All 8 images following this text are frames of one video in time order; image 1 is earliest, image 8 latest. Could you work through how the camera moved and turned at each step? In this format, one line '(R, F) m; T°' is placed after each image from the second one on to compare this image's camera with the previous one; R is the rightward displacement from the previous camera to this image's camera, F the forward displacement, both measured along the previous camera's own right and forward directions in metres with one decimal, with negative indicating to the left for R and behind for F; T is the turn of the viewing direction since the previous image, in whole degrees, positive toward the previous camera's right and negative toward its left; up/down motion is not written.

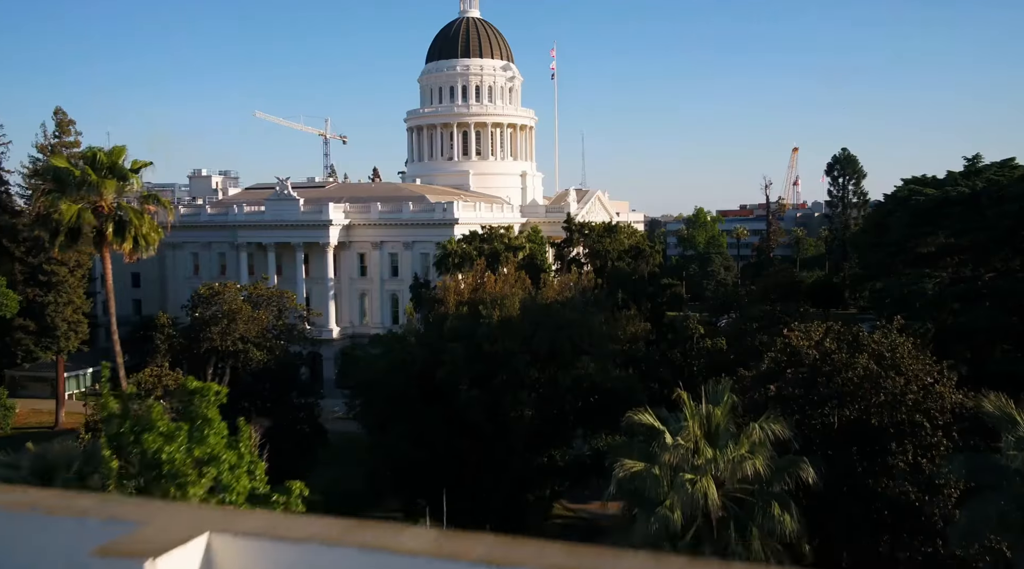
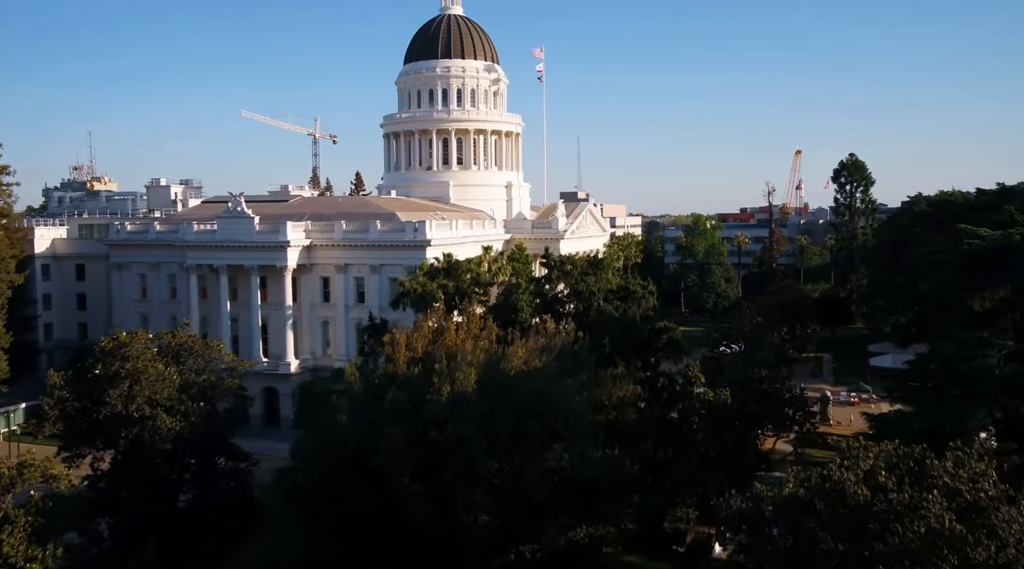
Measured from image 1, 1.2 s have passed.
(+1.2, +6.5) m; 0°
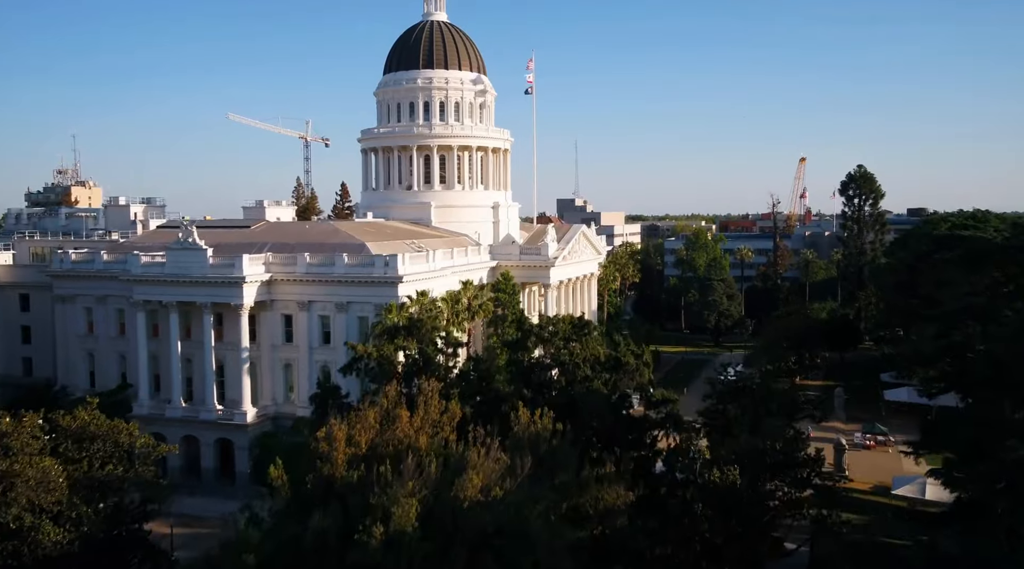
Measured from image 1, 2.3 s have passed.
(+1.0, +5.8) m; 0°
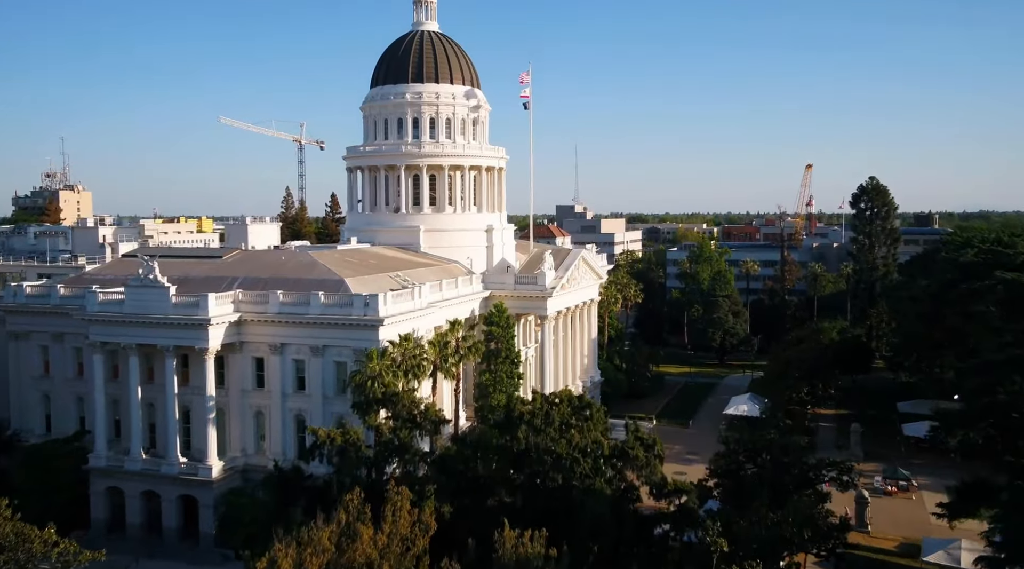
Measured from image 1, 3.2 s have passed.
(+0.3, +4.7) m; 0°
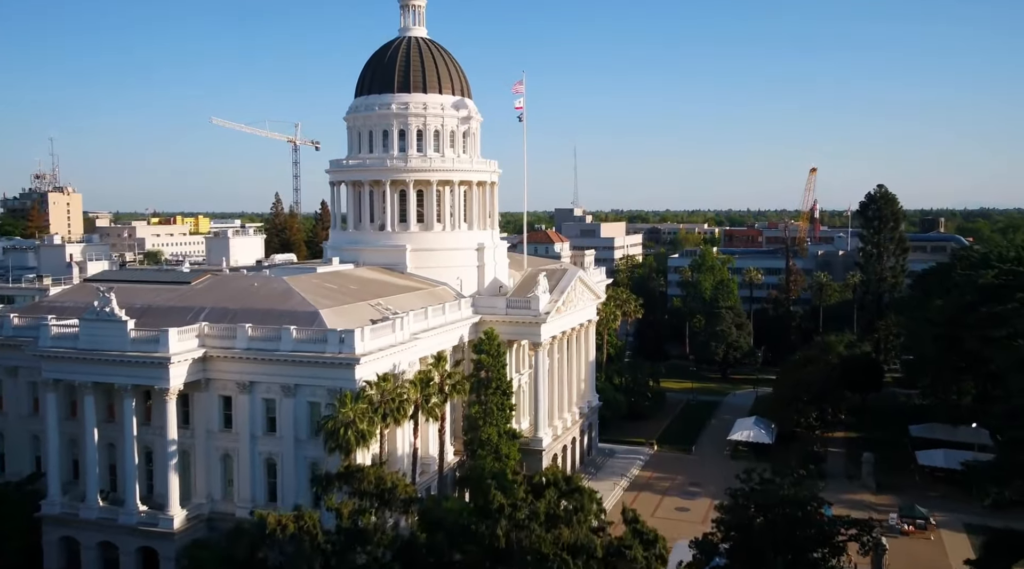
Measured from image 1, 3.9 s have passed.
(+0.5, +3.9) m; 0°
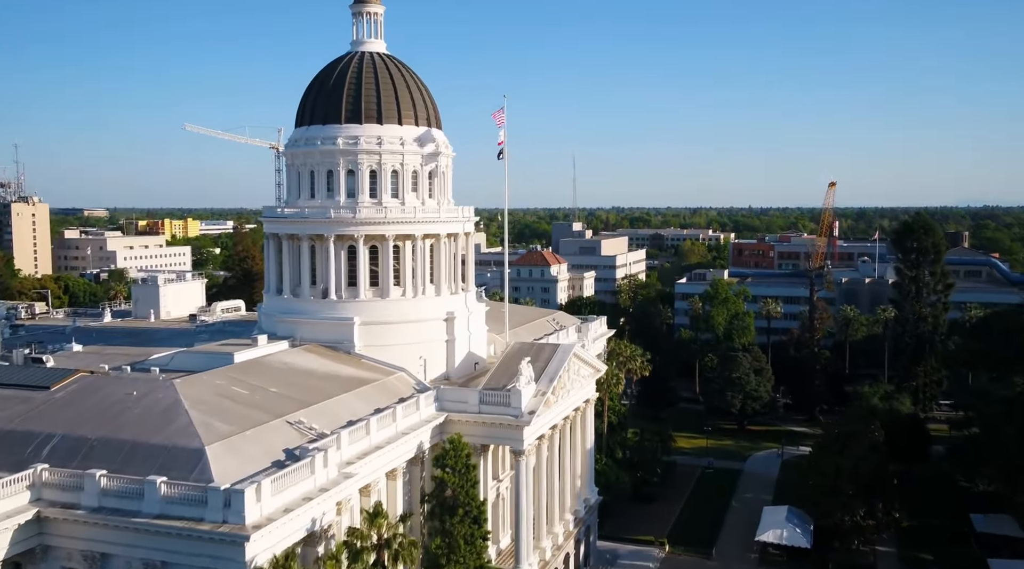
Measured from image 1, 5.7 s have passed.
(+1.2, +13.1) m; 0°
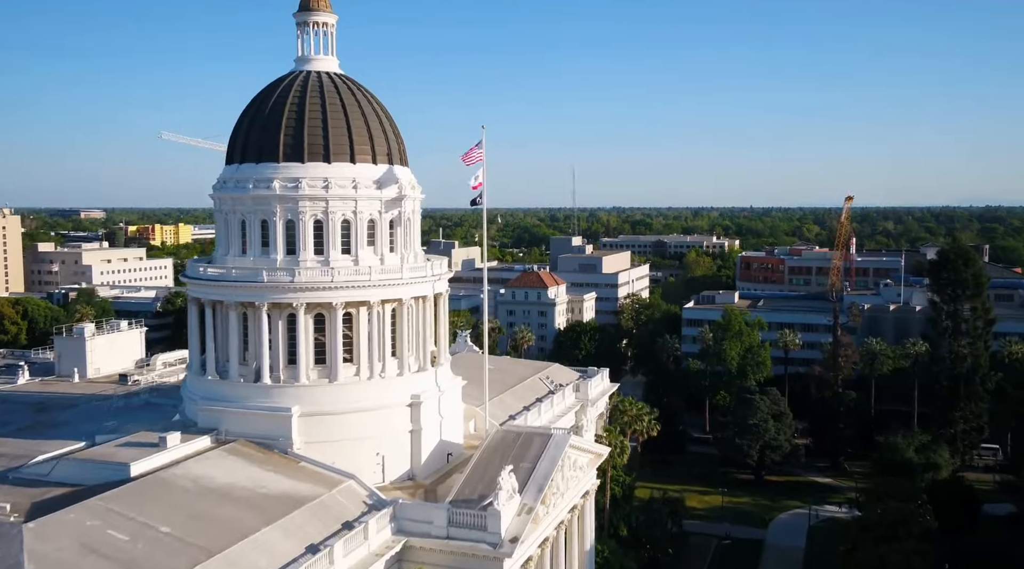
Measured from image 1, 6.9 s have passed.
(+0.9, +10.0) m; 0°
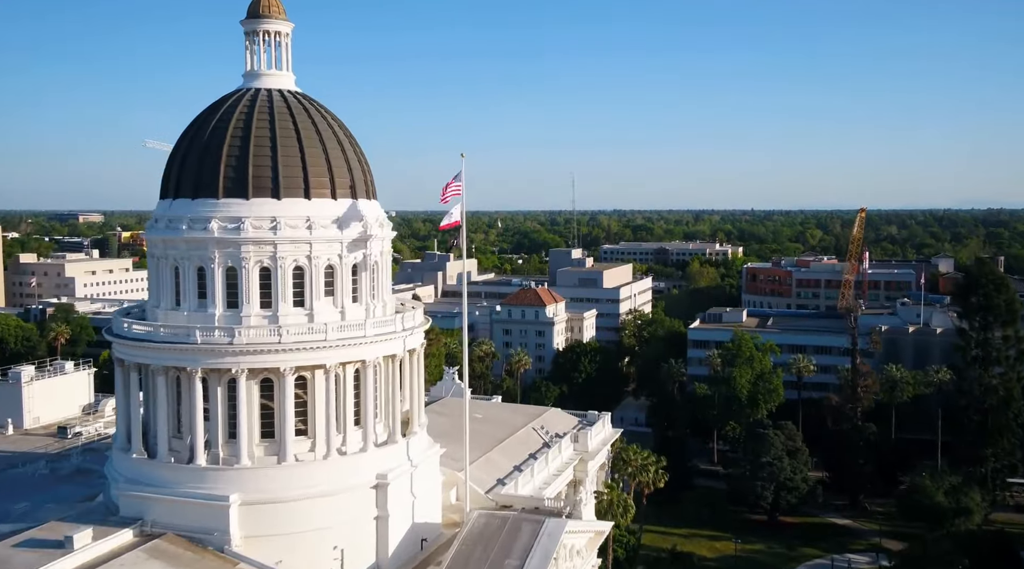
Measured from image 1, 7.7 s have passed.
(+0.6, +6.5) m; 0°
